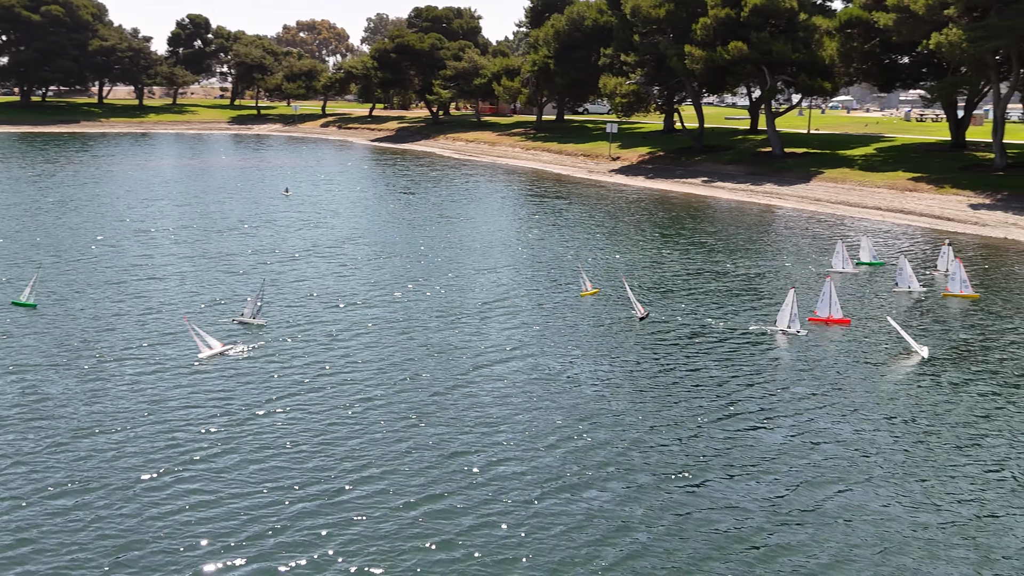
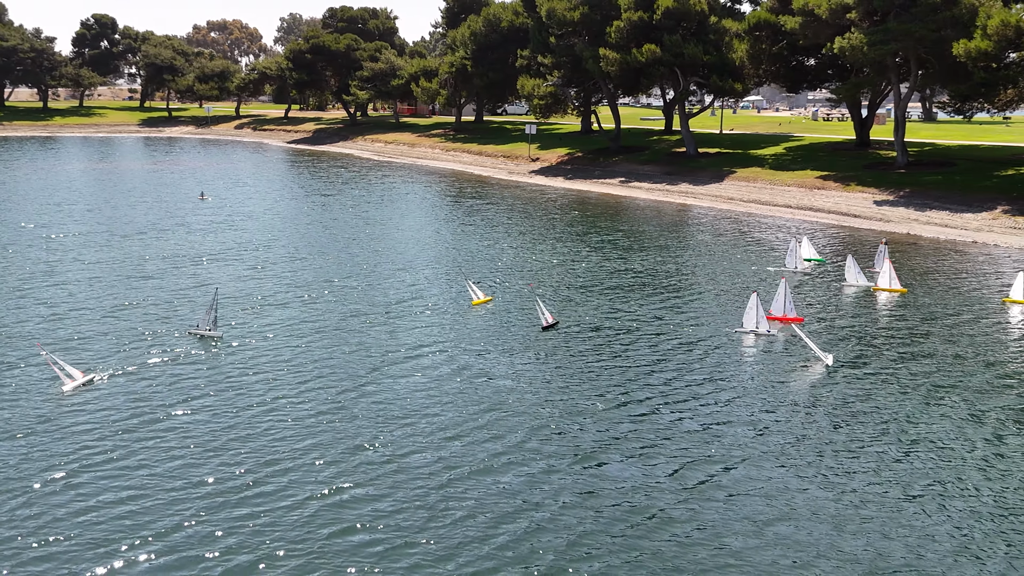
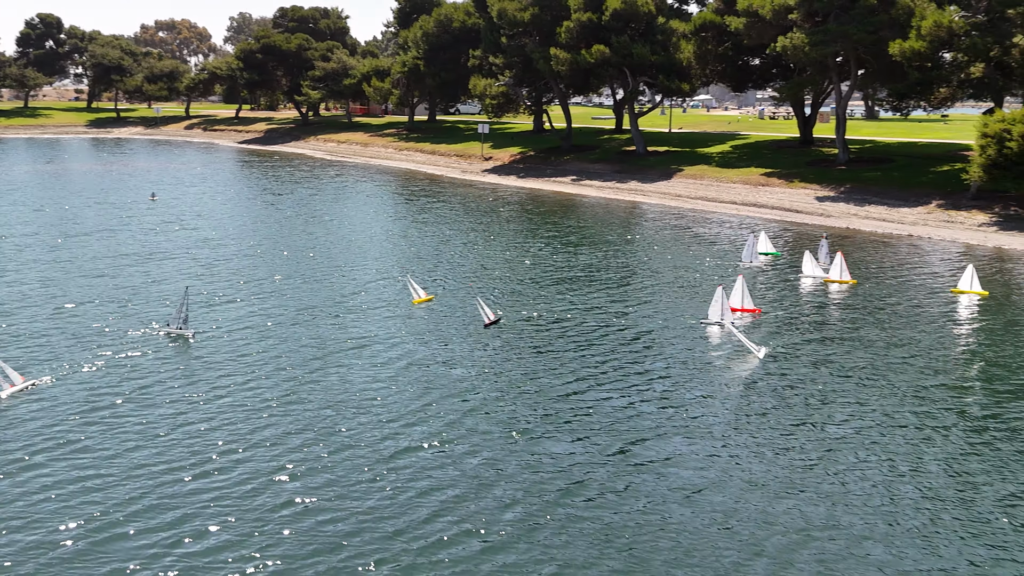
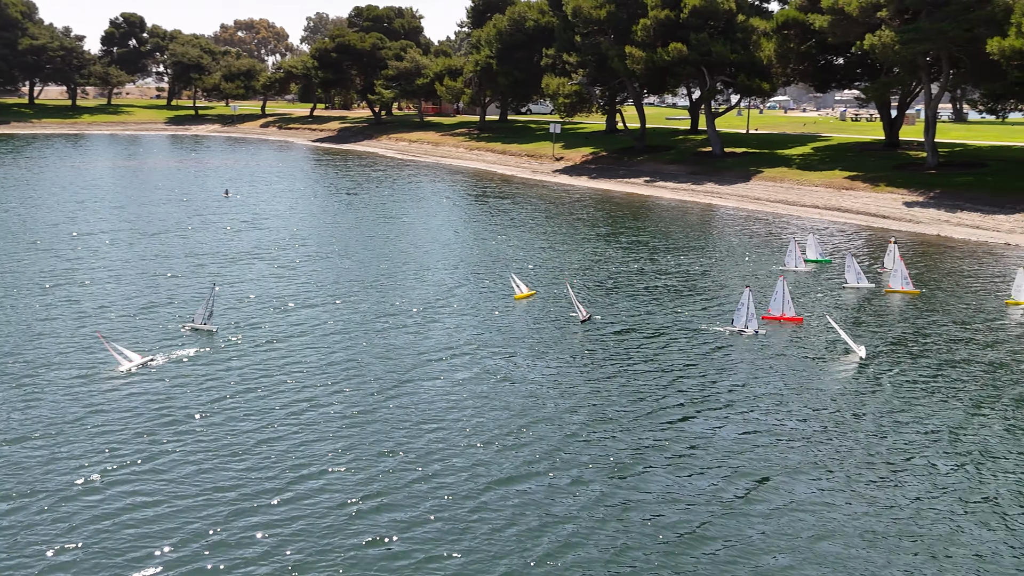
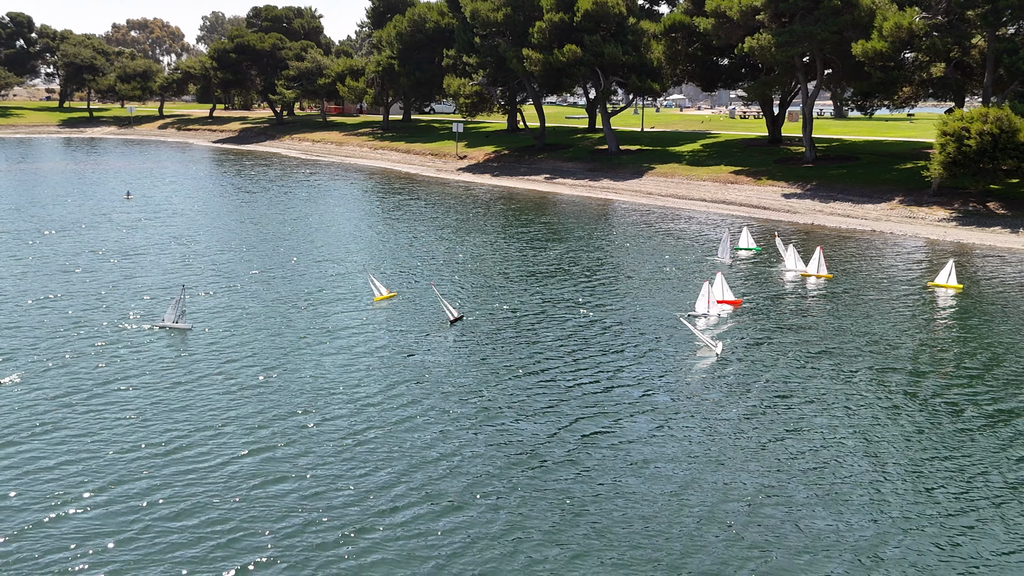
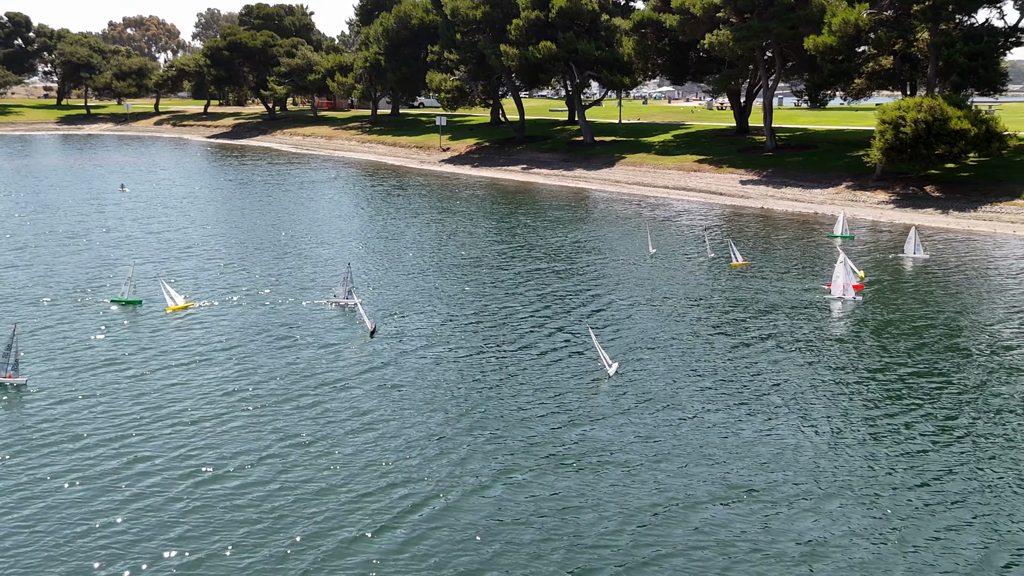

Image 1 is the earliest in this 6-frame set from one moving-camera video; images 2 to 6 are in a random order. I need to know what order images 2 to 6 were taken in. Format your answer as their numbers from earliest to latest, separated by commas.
4, 2, 3, 5, 6
